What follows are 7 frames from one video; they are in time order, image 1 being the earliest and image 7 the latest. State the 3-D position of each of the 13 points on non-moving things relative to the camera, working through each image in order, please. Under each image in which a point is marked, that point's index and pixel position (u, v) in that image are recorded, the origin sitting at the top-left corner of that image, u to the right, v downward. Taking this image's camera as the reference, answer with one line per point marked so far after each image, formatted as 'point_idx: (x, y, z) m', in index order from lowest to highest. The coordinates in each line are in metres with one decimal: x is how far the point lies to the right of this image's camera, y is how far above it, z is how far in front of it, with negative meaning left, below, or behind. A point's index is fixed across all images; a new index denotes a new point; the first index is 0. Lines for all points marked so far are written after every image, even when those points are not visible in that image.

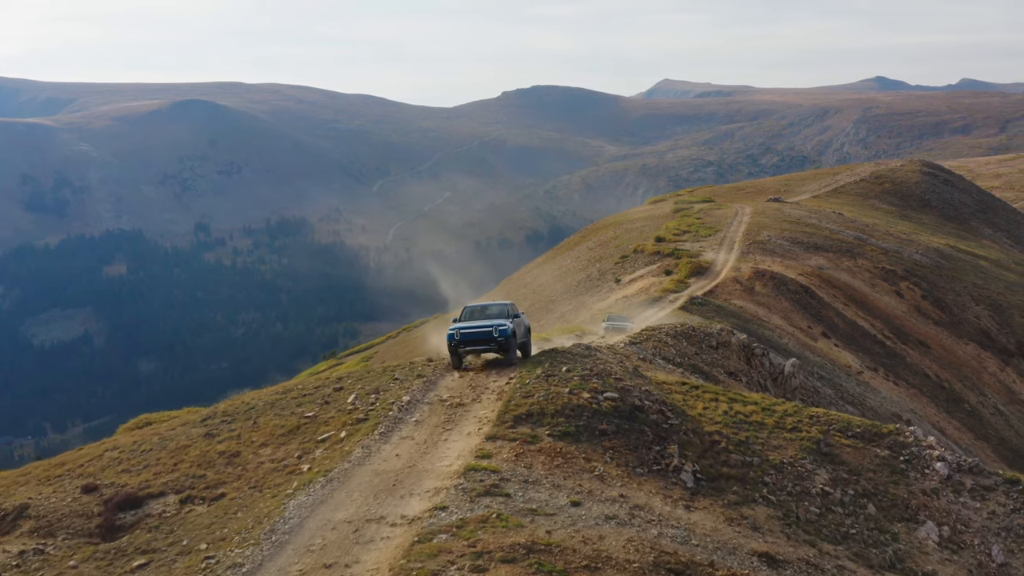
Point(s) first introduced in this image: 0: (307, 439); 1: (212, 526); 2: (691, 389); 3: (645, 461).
0: (-4.4, -3.3, +14.9) m
1: (-5.3, -4.1, +12.3) m
2: (+5.1, -2.8, +19.4) m
3: (+2.7, -3.5, +14.1) m
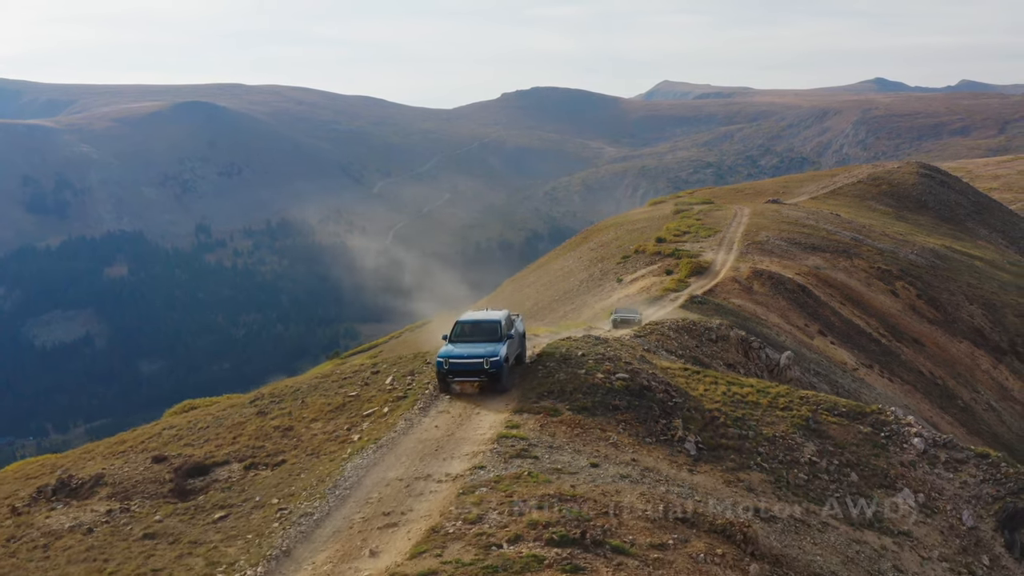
0: (-3.8, -3.1, +16.7) m
1: (-4.7, -4.0, +14.1) m
2: (+5.6, -2.6, +21.3) m
3: (+3.3, -3.4, +15.9) m
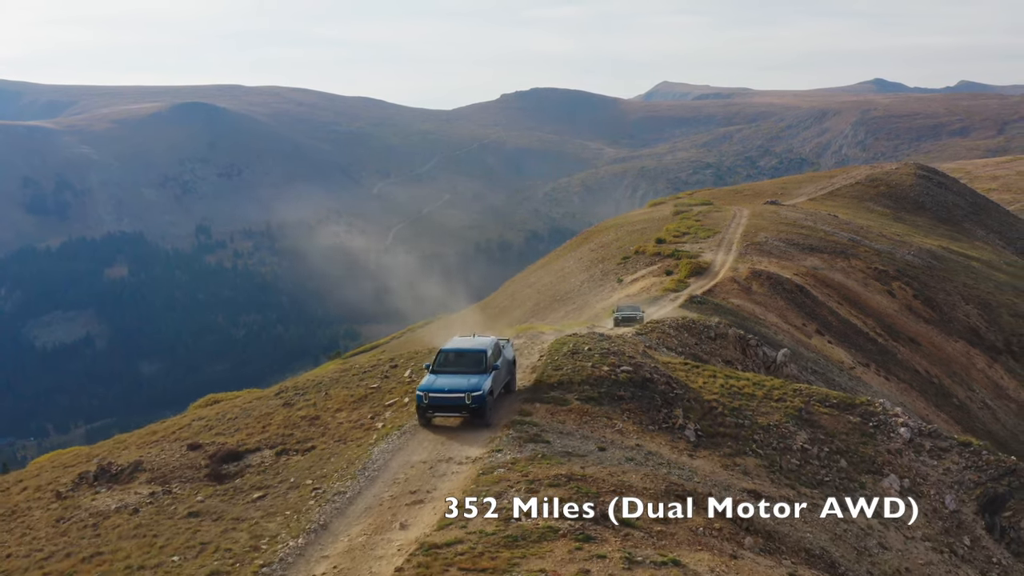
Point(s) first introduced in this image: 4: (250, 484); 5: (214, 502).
0: (-3.5, -3.0, +17.9) m
1: (-4.4, -3.9, +15.3) m
2: (+5.9, -2.6, +22.4) m
3: (+3.6, -3.3, +17.1) m
4: (-5.8, -4.3, +15.1) m
5: (-6.4, -4.6, +14.6) m
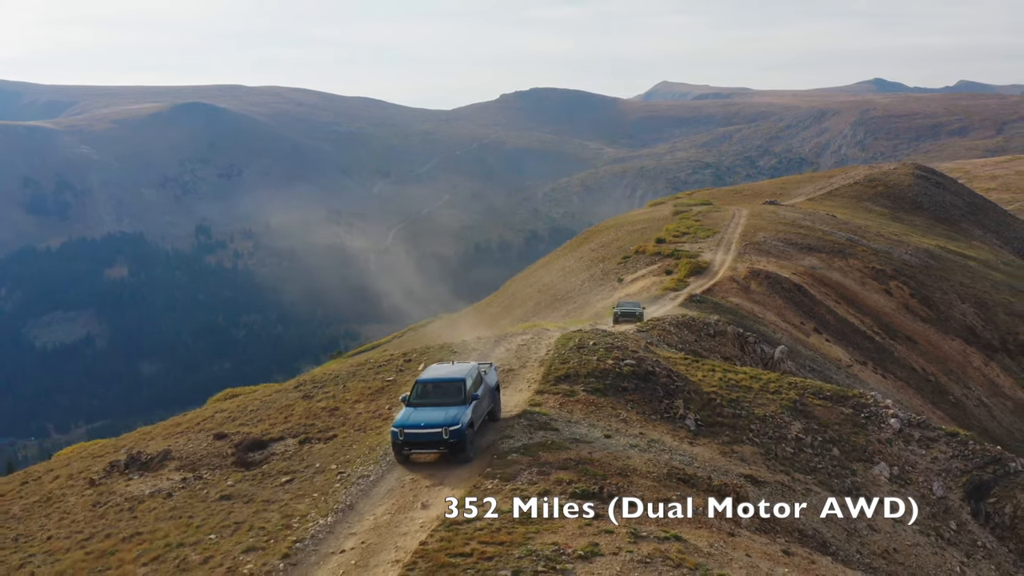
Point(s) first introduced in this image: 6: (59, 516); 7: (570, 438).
0: (-3.3, -3.0, +18.8) m
1: (-4.2, -3.9, +16.2) m
2: (+6.2, -2.5, +23.4) m
3: (+3.8, -3.2, +18.1) m
4: (-5.5, -4.3, +16.0) m
5: (-6.1, -4.5, +15.5) m
6: (-11.2, -5.6, +16.9) m
7: (+1.3, -3.4, +15.6) m
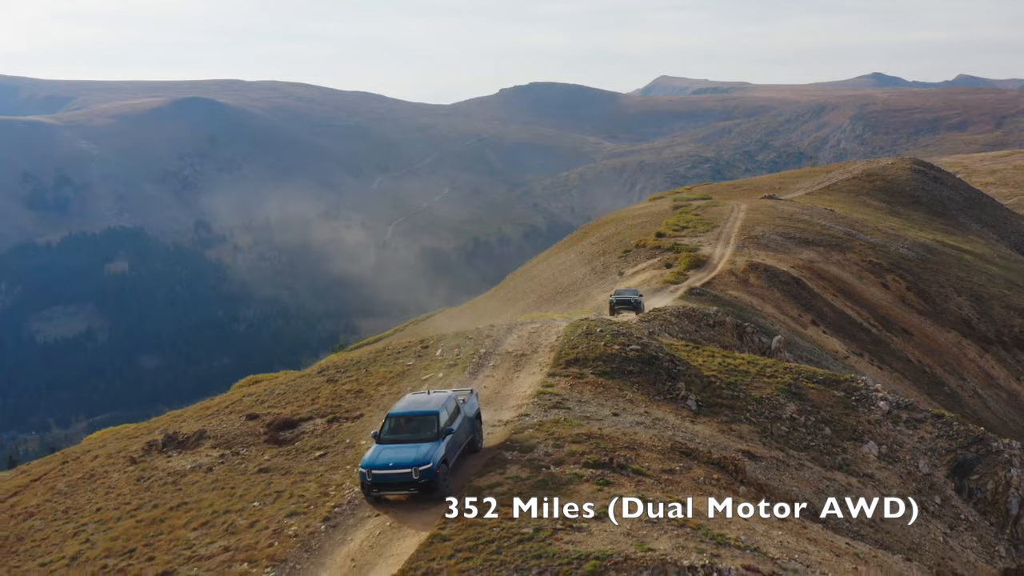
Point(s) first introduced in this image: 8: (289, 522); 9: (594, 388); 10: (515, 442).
0: (-2.9, -2.7, +20.1) m
1: (-3.8, -3.6, +17.5) m
2: (+6.6, -2.2, +24.6) m
3: (+4.2, -3.0, +19.3) m
4: (-5.1, -4.0, +17.3) m
5: (-5.7, -4.2, +16.8) m
6: (-10.8, -5.4, +18.2) m
7: (+1.7, -3.1, +16.9) m
8: (-4.5, -4.7, +13.7) m
9: (+2.2, -2.7, +18.7) m
10: (+0.1, -3.5, +15.6) m
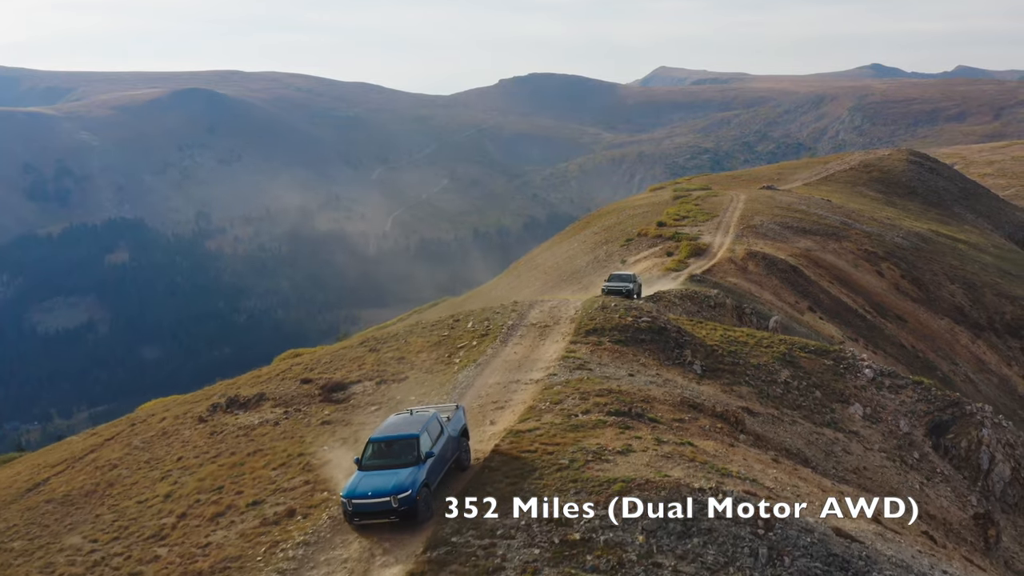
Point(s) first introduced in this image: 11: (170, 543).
0: (-2.1, -2.0, +22.5) m
1: (-3.0, -2.9, +19.9) m
2: (+7.4, -1.4, +27.1) m
3: (+5.0, -2.3, +21.8) m
4: (-4.3, -3.3, +19.7) m
5: (-4.9, -3.6, +19.2) m
6: (-10.0, -4.7, +20.6) m
7: (+2.5, -2.5, +19.3) m
8: (-3.7, -4.1, +16.2) m
9: (+3.0, -2.0, +21.1) m
10: (+0.9, -2.8, +18.0) m
11: (-7.7, -5.7, +15.3) m
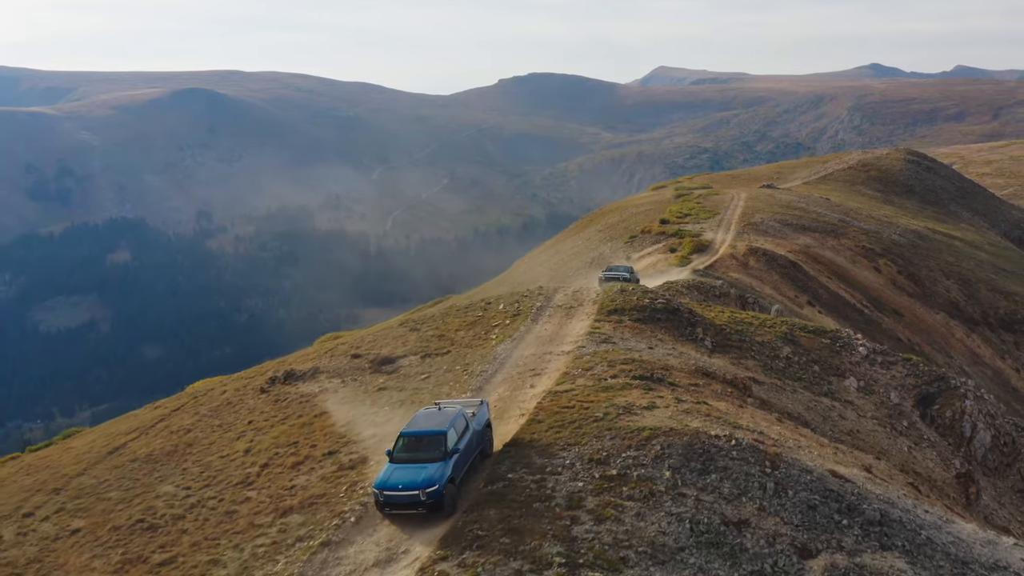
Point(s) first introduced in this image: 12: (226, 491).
0: (-1.0, -1.4, +25.0) m
1: (-1.9, -2.4, +22.4) m
2: (+8.4, -0.9, +29.5) m
3: (+6.1, -1.7, +24.2) m
4: (-3.2, -2.8, +22.1) m
5: (-3.8, -3.0, +21.6) m
6: (-9.0, -4.1, +23.1) m
7: (+3.6, -1.9, +21.7) m
8: (-2.6, -3.5, +18.6) m
9: (+4.1, -1.4, +23.6) m
10: (+2.0, -2.3, +20.5) m
11: (-6.6, -5.2, +17.8) m
12: (-7.6, -5.4, +18.0) m
